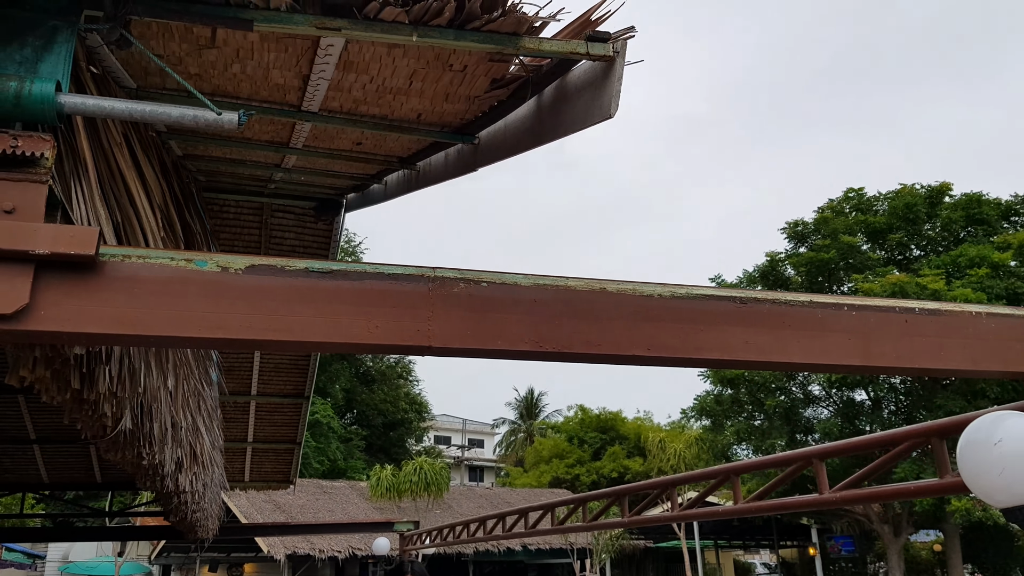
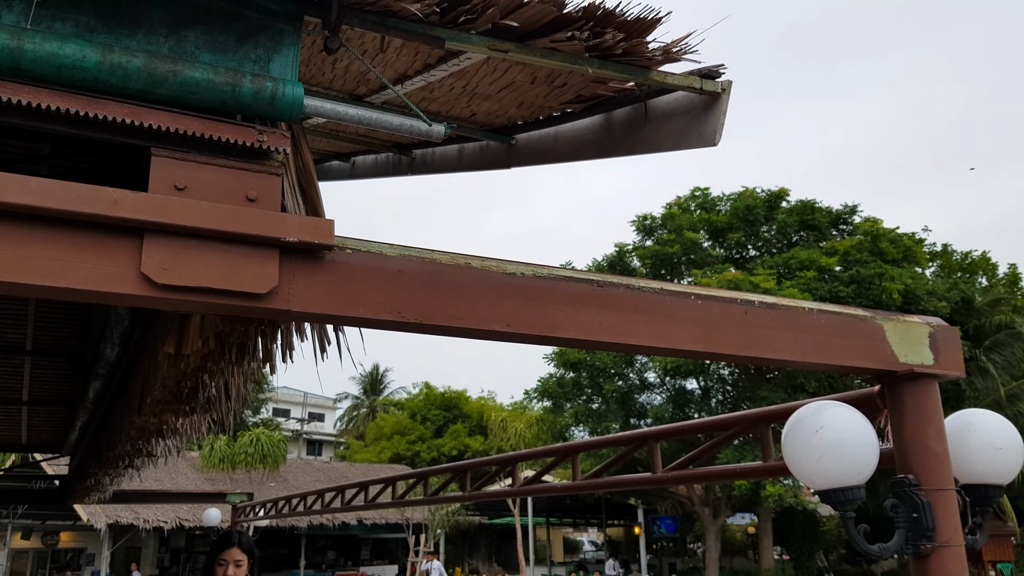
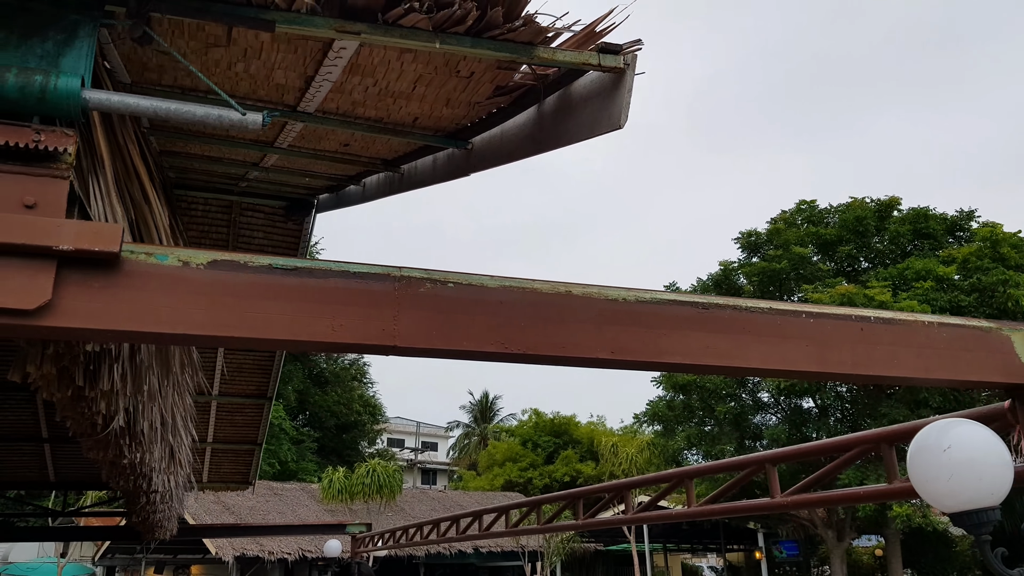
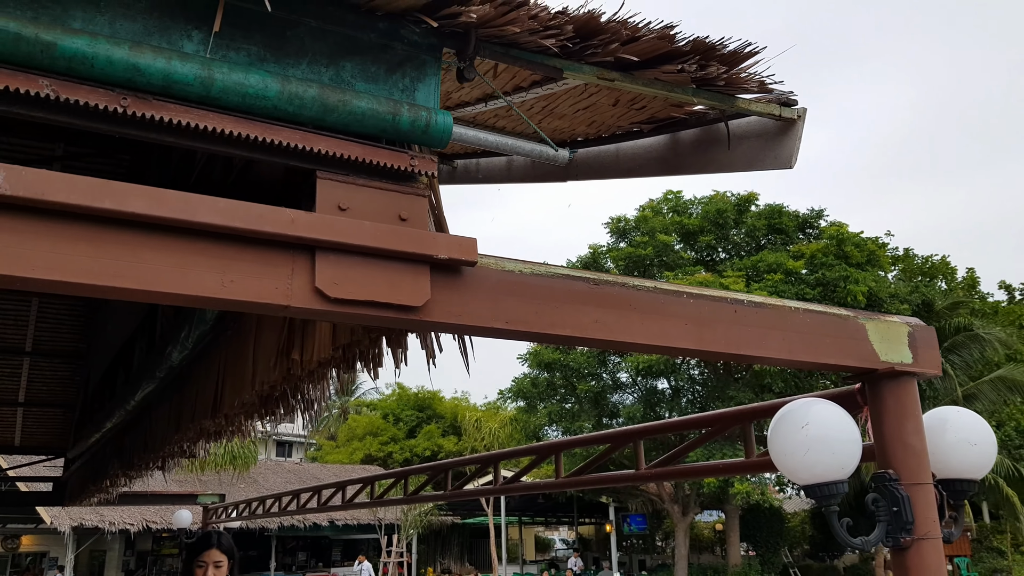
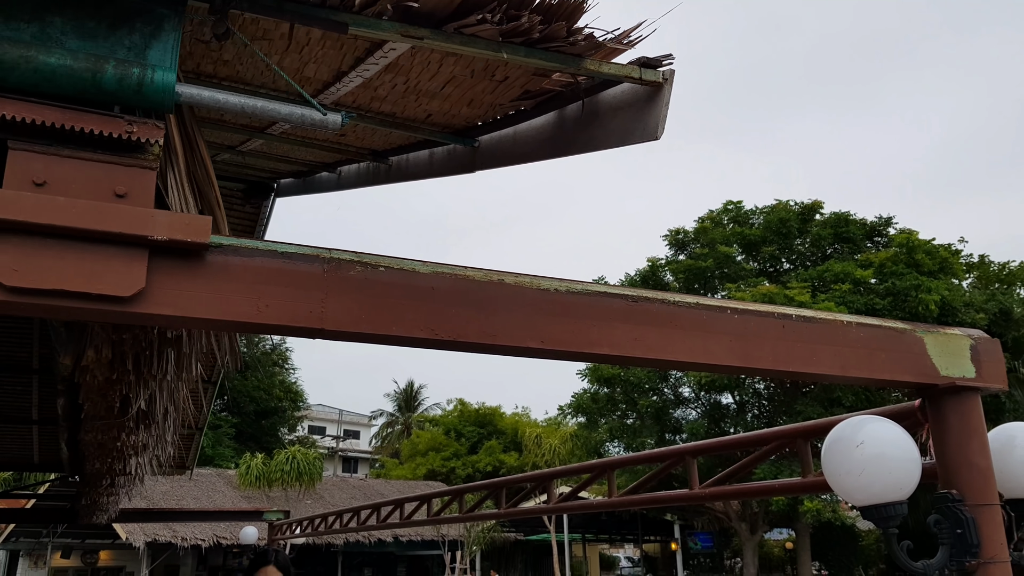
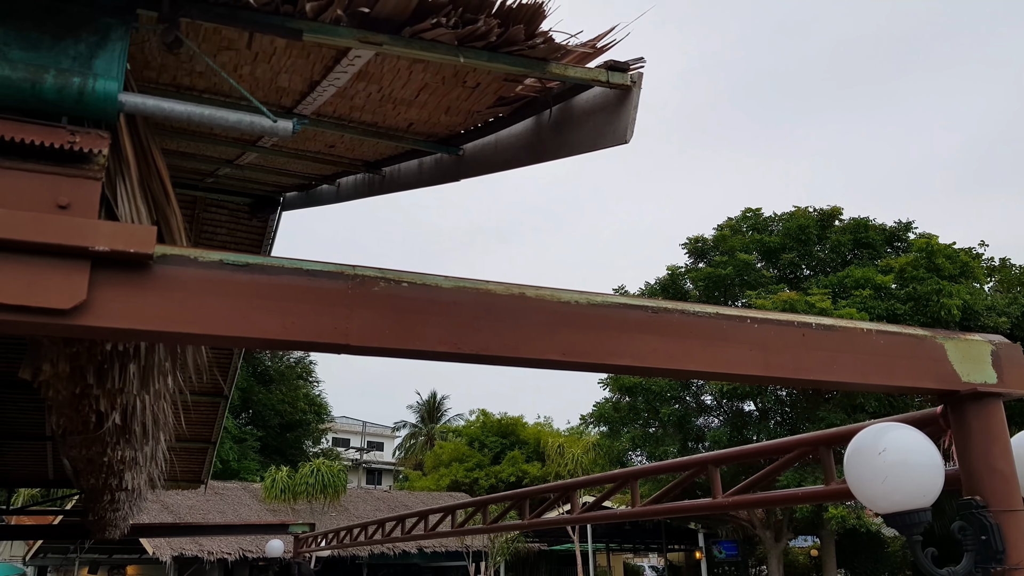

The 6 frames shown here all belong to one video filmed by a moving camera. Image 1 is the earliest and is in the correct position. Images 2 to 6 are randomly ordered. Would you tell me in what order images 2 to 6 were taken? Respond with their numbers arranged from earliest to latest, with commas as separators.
3, 6, 5, 2, 4
